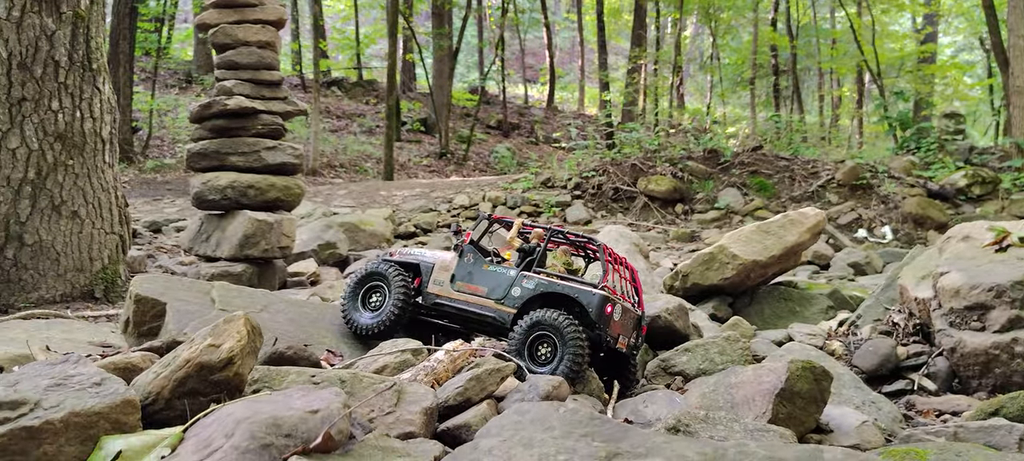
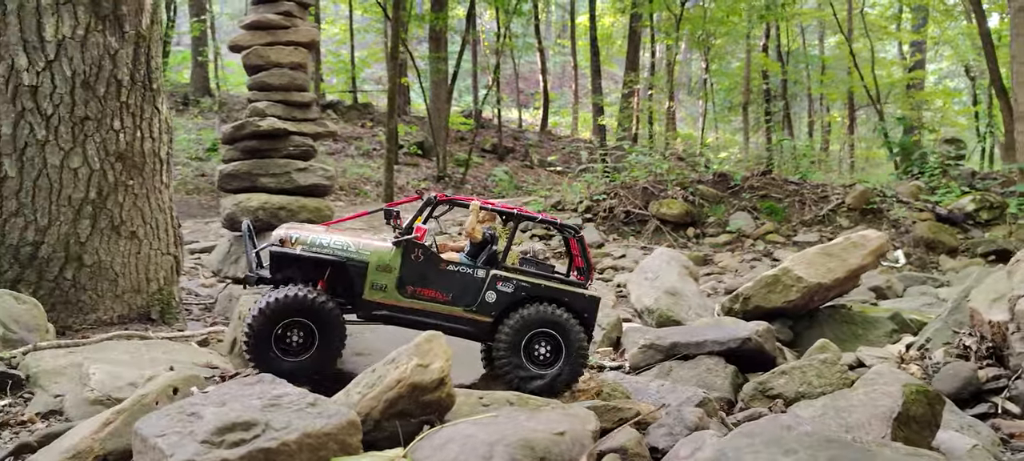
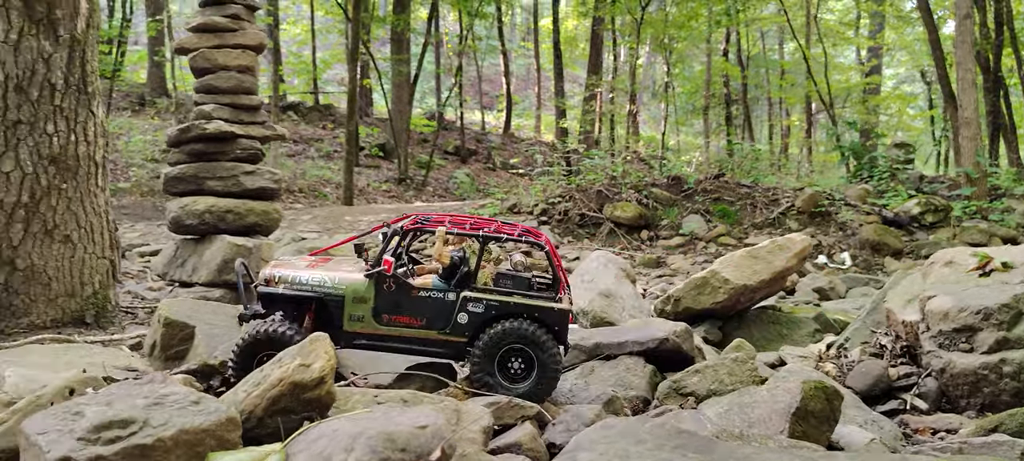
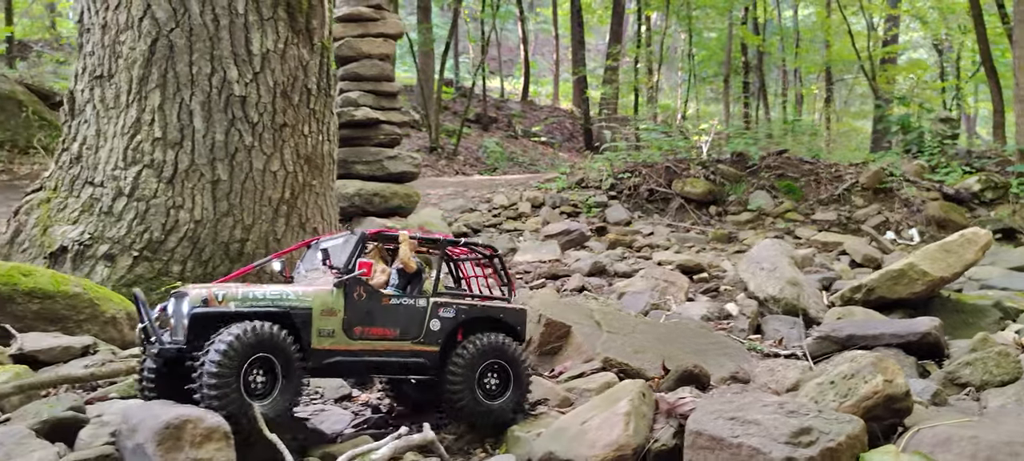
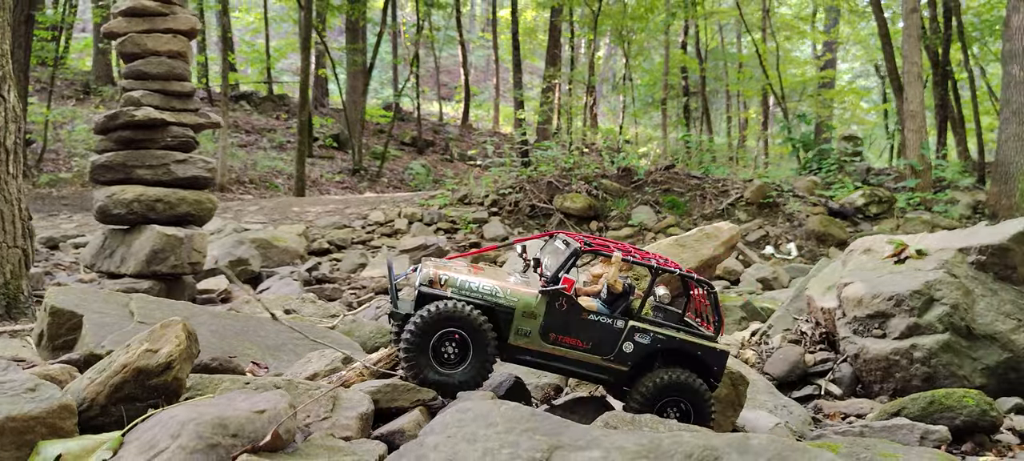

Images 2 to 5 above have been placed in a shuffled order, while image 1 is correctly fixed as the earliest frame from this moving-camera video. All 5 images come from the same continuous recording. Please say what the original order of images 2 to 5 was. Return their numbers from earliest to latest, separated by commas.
5, 3, 2, 4
